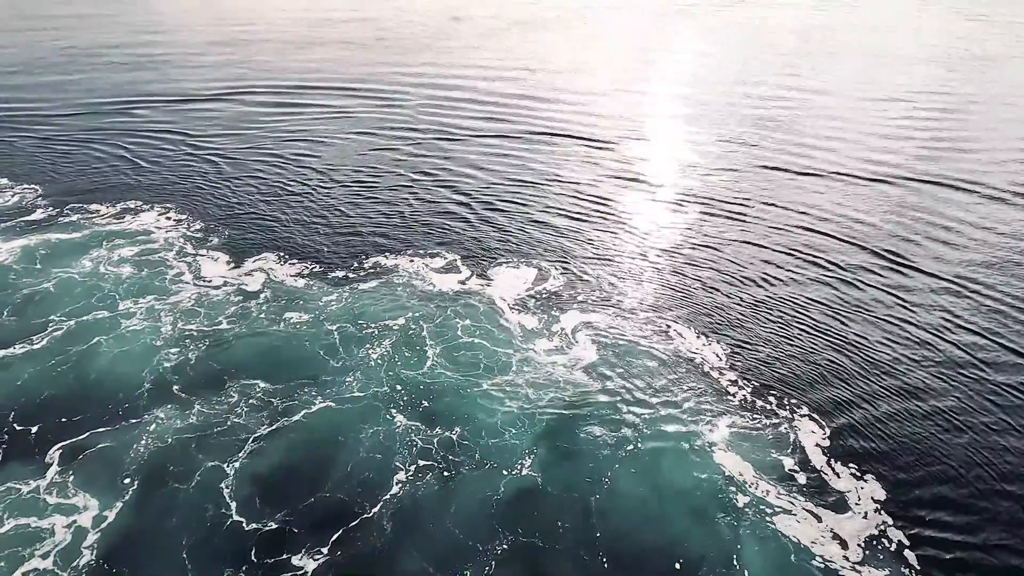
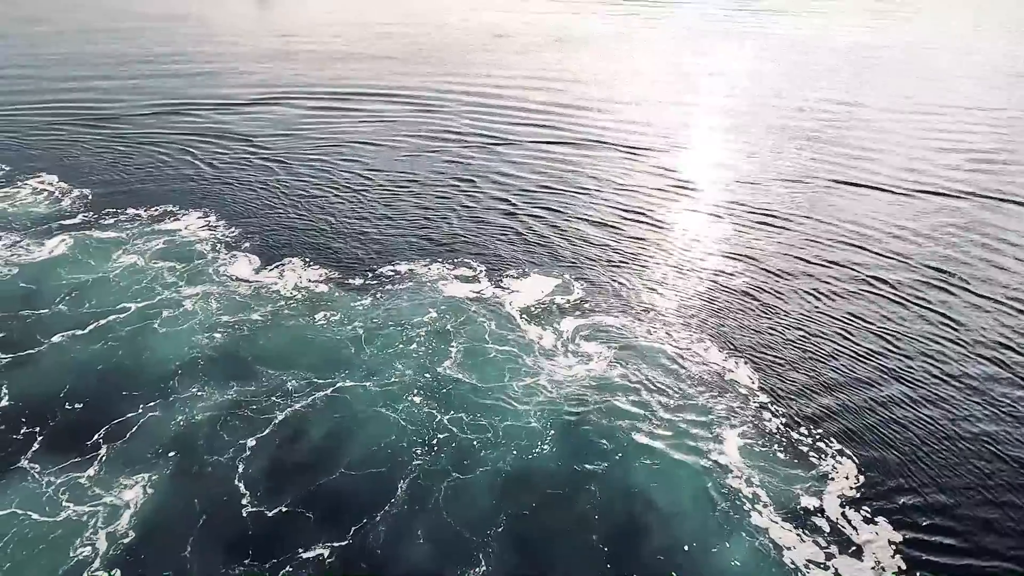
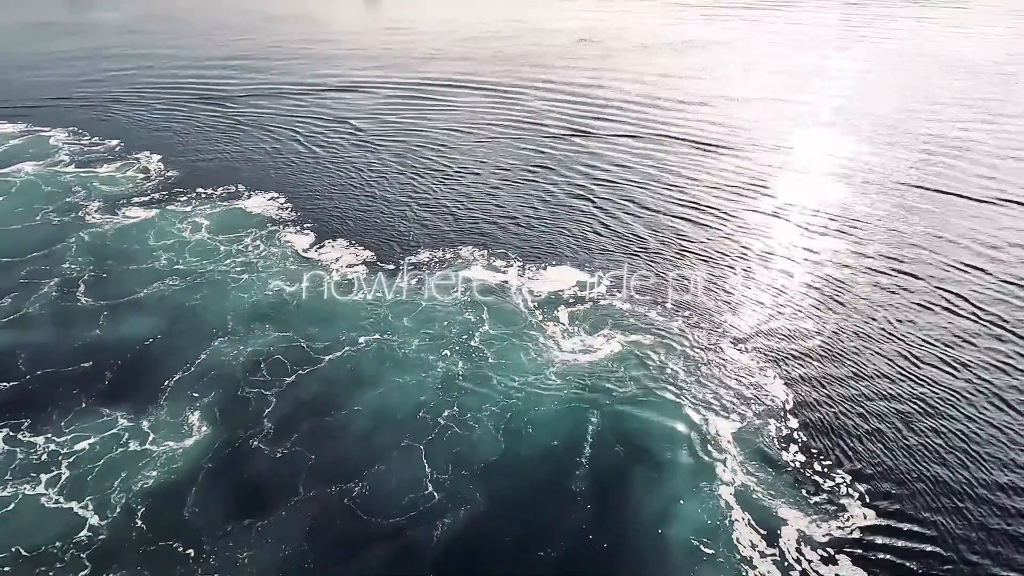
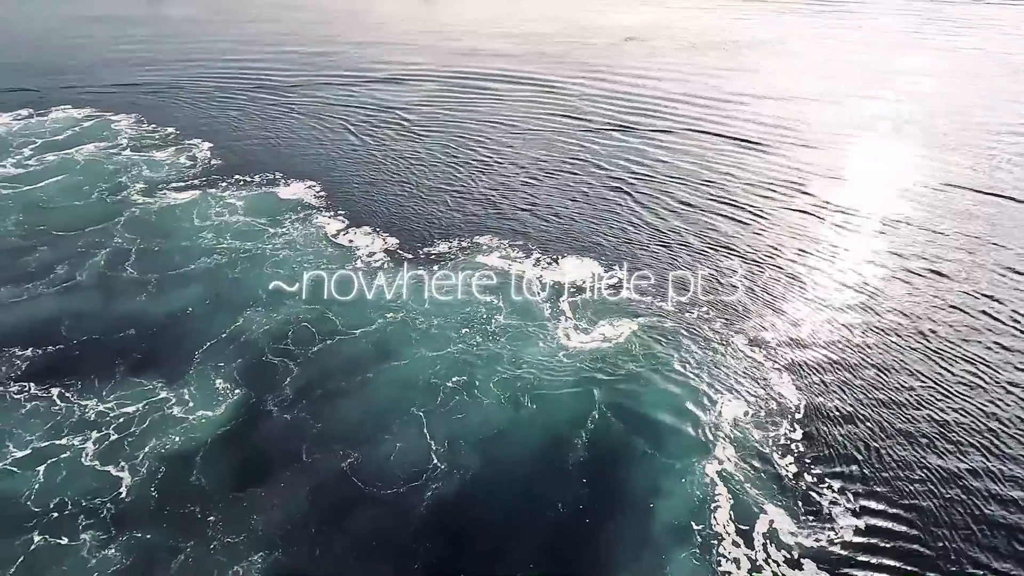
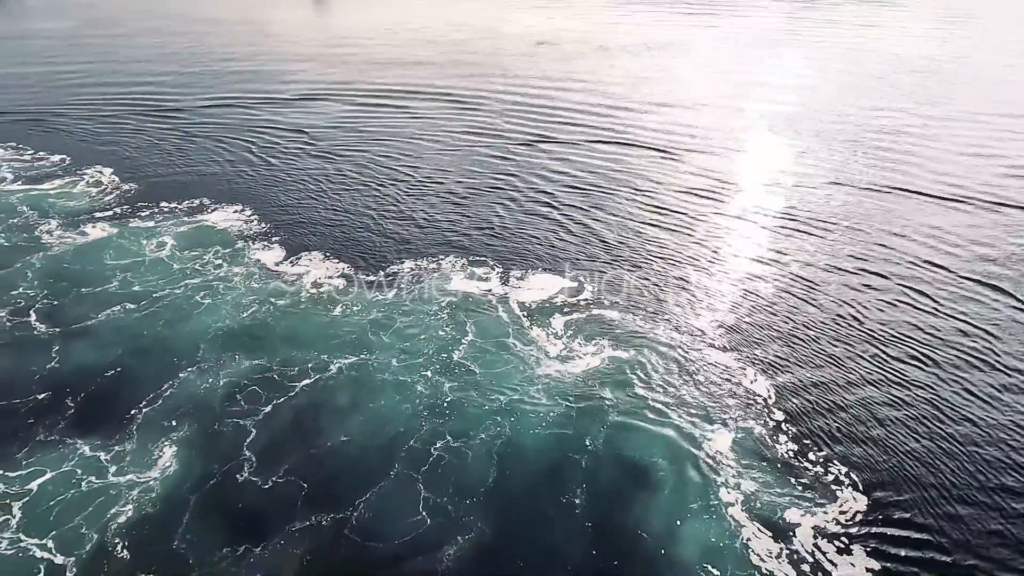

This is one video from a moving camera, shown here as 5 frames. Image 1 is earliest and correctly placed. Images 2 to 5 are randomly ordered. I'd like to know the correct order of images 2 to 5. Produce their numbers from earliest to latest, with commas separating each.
2, 5, 3, 4
